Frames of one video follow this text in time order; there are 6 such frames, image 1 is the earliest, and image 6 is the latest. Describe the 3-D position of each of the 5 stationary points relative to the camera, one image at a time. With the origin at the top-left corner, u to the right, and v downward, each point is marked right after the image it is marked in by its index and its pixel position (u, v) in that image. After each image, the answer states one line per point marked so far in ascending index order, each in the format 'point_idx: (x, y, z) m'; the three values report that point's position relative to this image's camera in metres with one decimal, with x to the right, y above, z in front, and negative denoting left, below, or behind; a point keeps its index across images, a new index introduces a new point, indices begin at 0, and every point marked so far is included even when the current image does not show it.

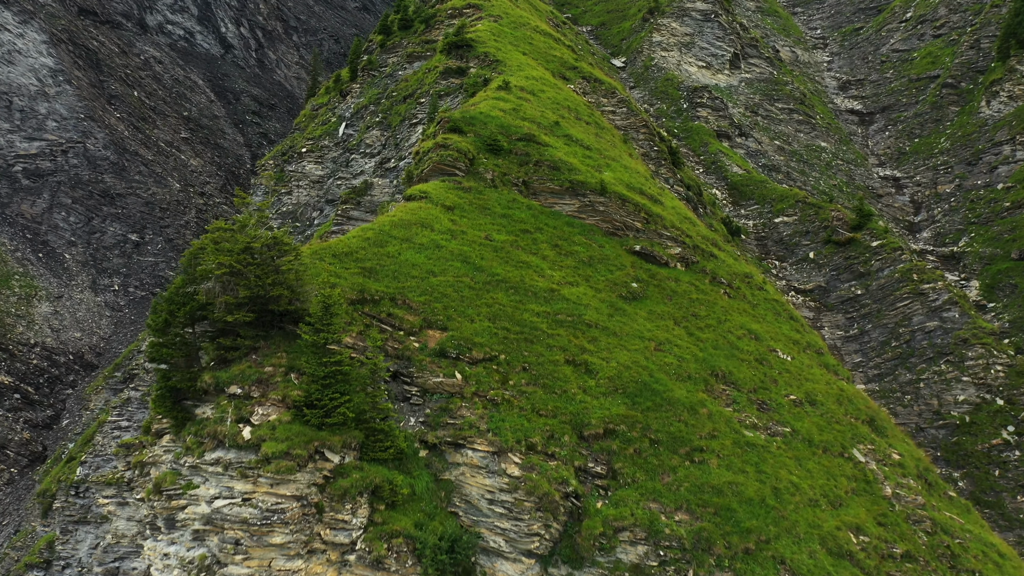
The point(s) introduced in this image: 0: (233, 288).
0: (-10.0, 0.0, +18.9) m
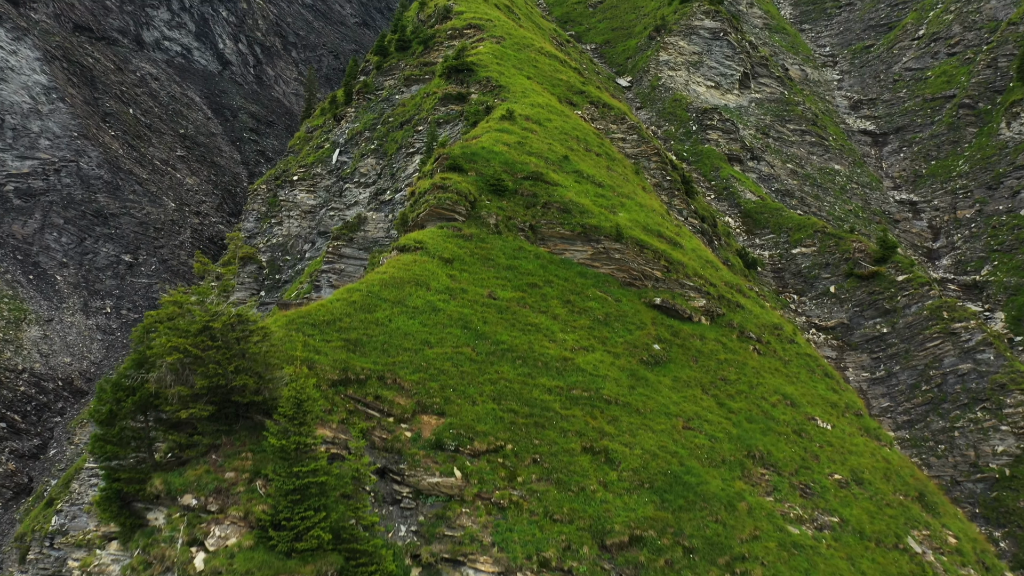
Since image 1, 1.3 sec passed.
0: (-9.7, -2.6, +15.8) m
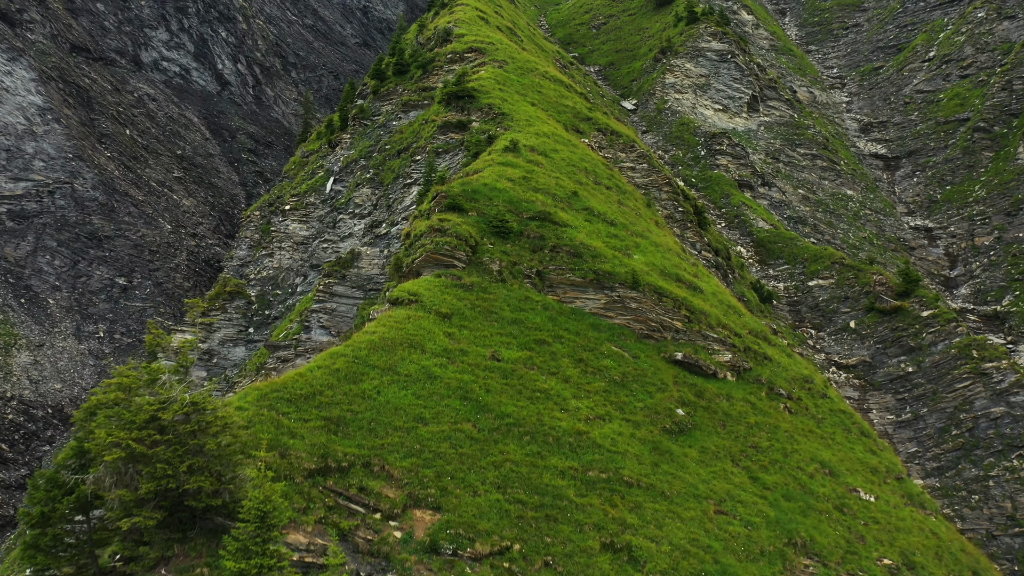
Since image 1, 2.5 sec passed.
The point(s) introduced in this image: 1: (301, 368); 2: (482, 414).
0: (-9.4, -4.7, +13.2) m
1: (-7.3, -2.7, +18.2) m
2: (-1.0, -4.3, +18.0) m
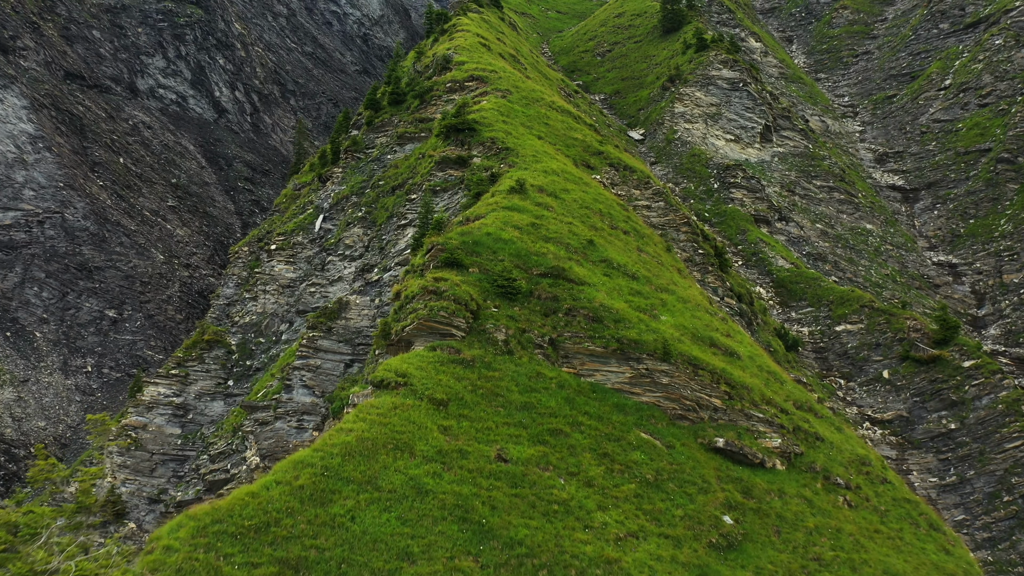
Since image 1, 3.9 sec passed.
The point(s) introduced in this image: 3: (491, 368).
0: (-9.1, -6.9, +9.4) m
1: (-7.0, -5.2, +14.5) m
2: (-0.7, -6.7, +14.2) m
3: (-0.7, -2.8, +19.1) m
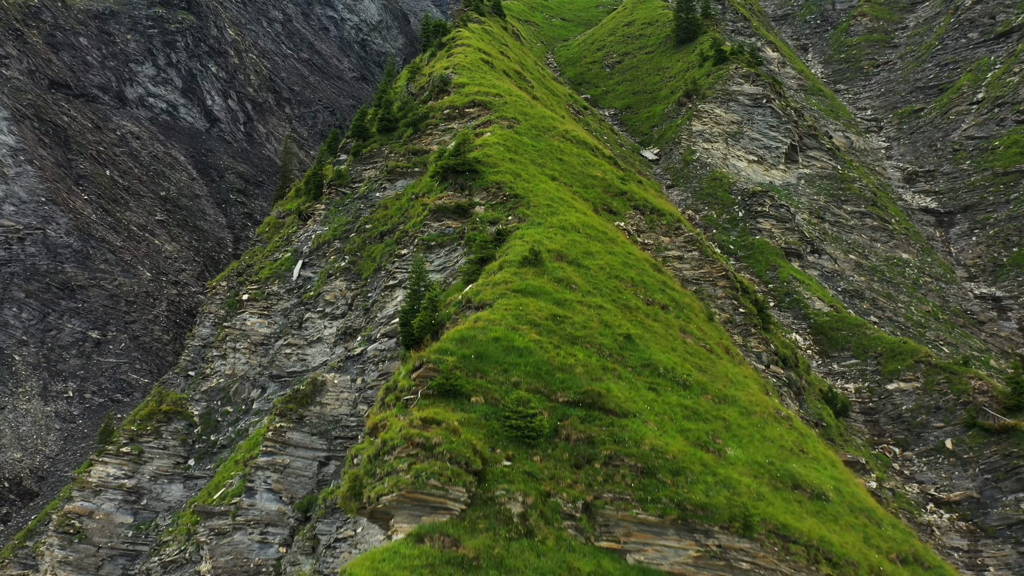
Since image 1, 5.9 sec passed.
0: (-8.6, -10.9, +3.6) m
1: (-6.4, -9.2, +8.7) m
2: (-0.2, -10.8, +8.4) m
3: (-0.2, -6.9, +13.4) m
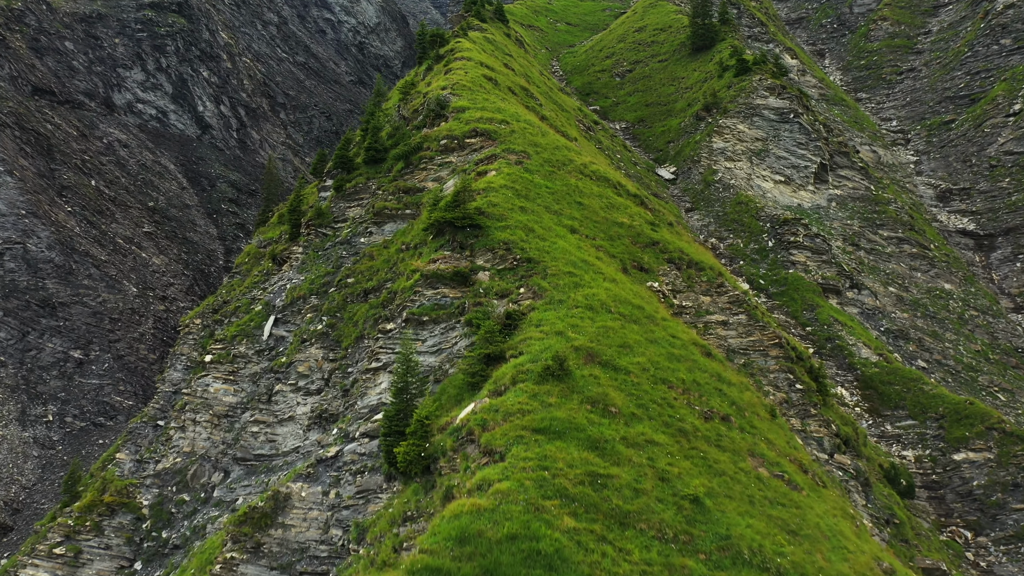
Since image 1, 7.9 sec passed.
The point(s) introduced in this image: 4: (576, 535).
0: (-8.1, -14.7, -2.1) m
1: (-5.9, -13.0, +3.0) m
2: (+0.4, -14.5, +2.7) m
3: (+0.3, -10.6, +7.7) m
4: (+1.5, -5.4, +13.5) m
